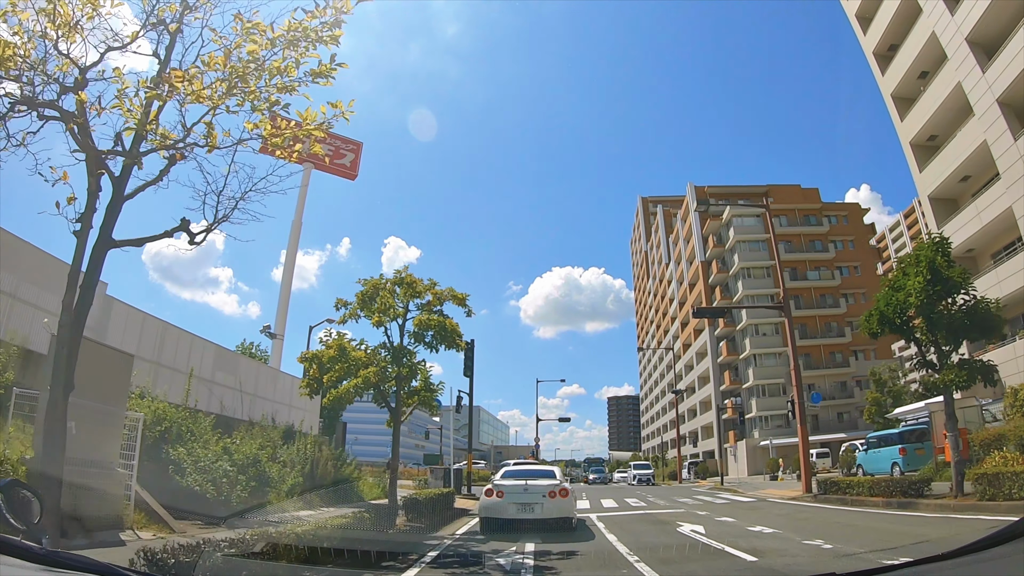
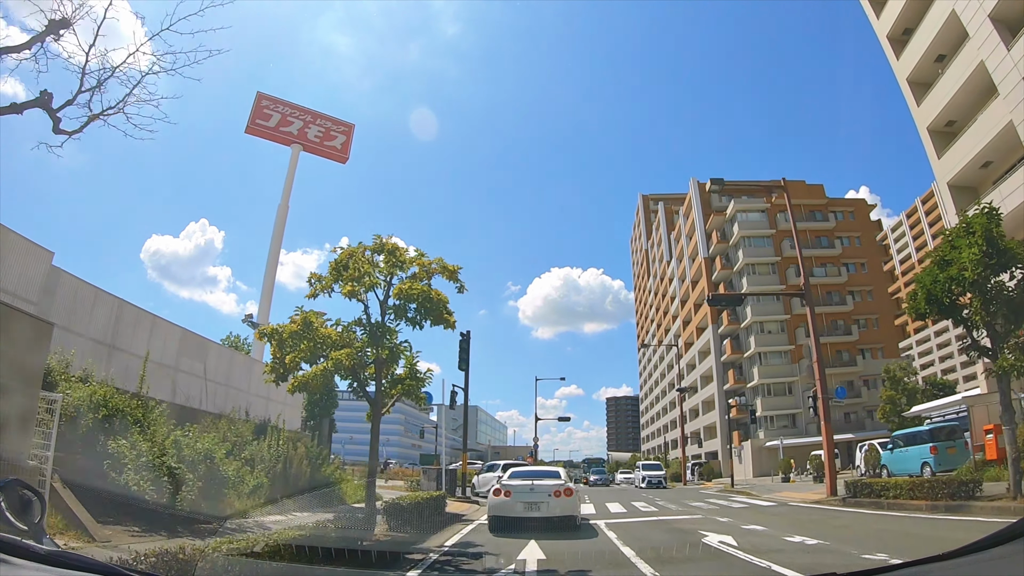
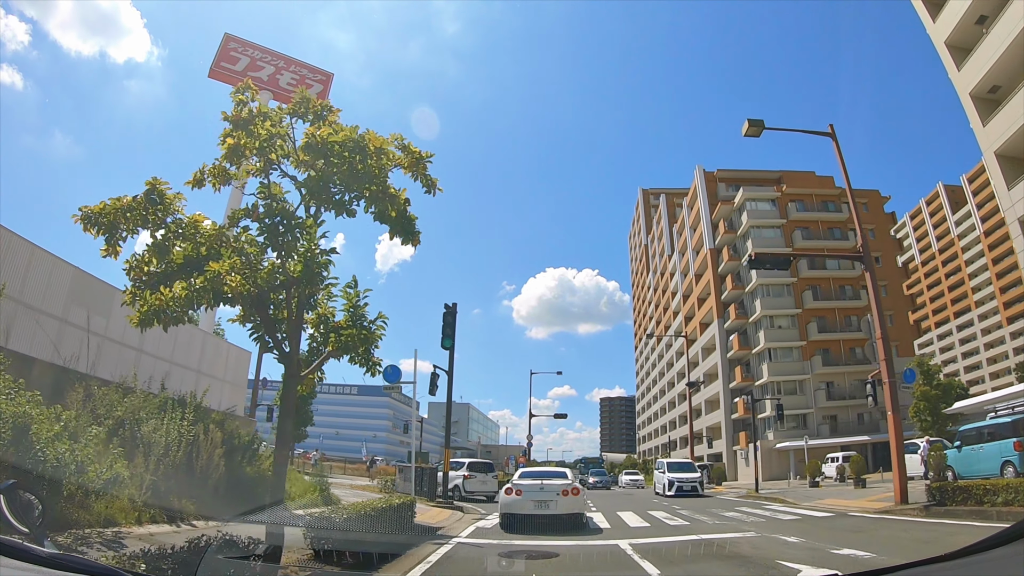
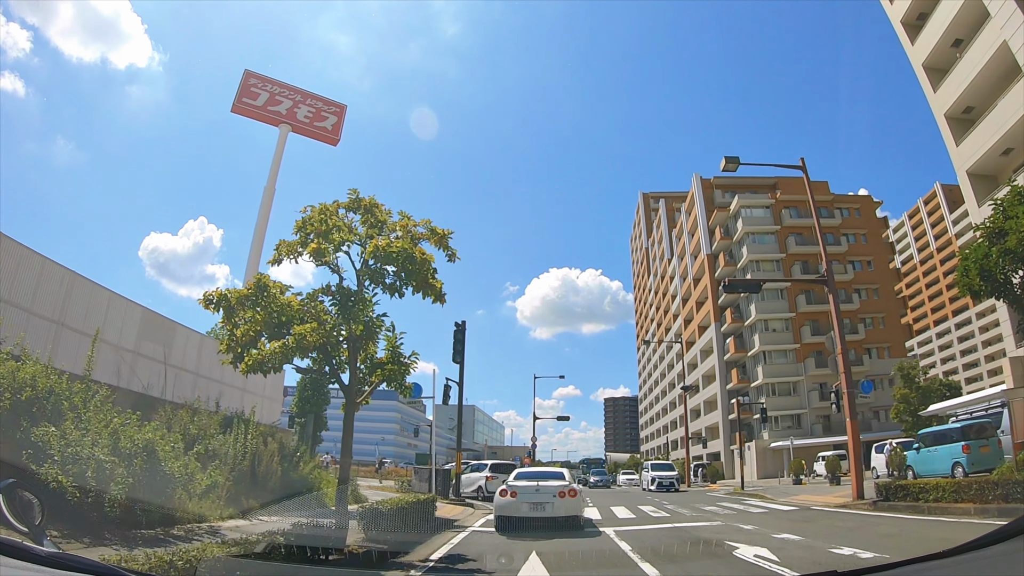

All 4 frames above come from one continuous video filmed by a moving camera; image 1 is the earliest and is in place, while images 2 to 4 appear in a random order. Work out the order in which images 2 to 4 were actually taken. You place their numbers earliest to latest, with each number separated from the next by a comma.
2, 4, 3
